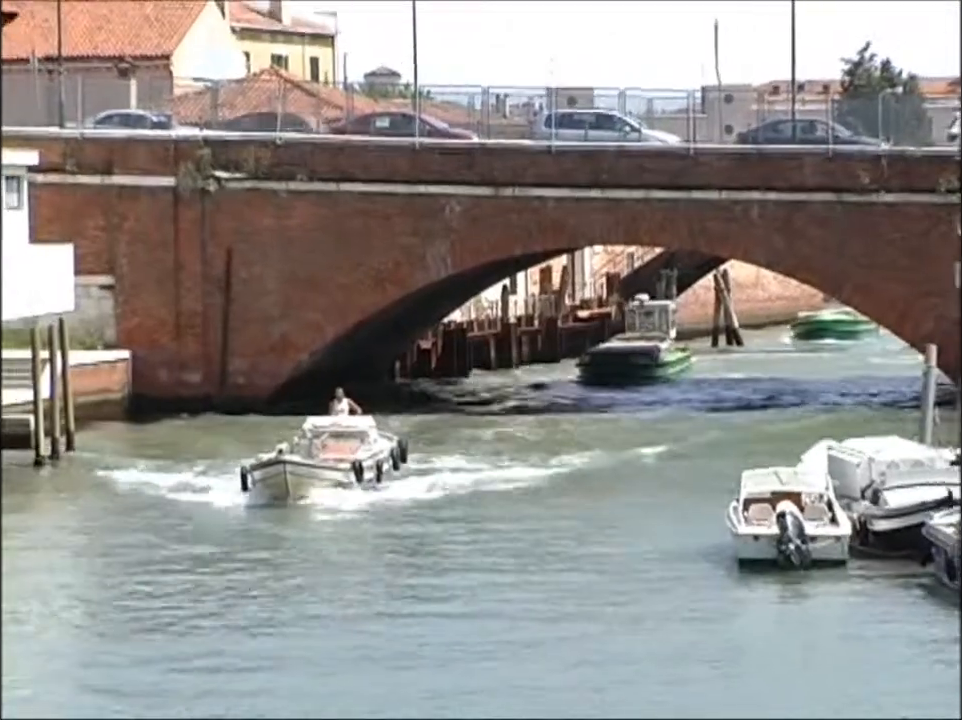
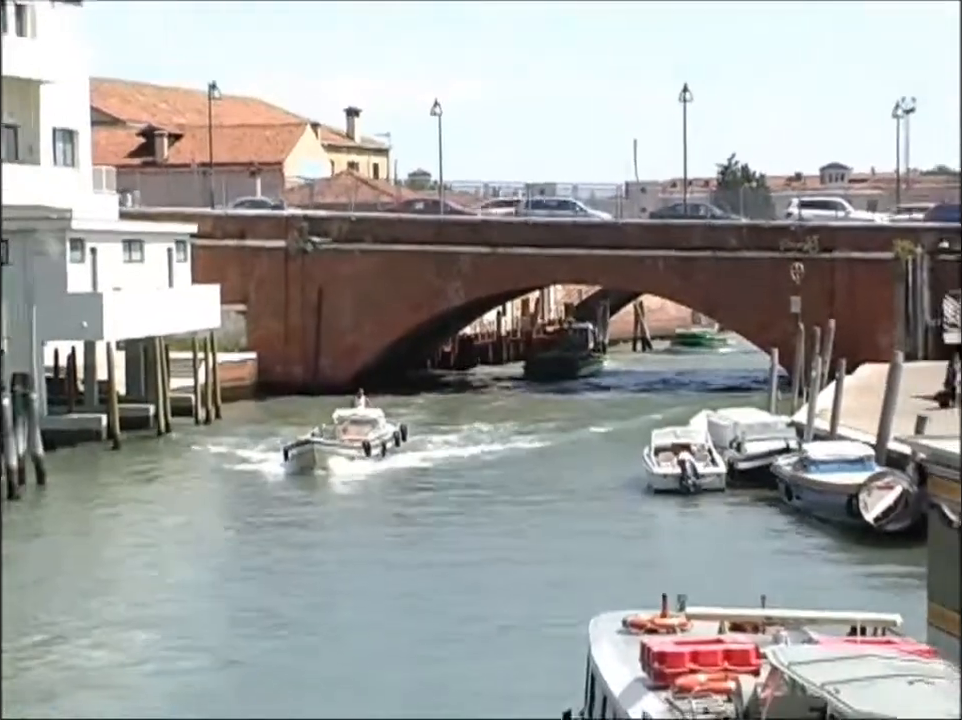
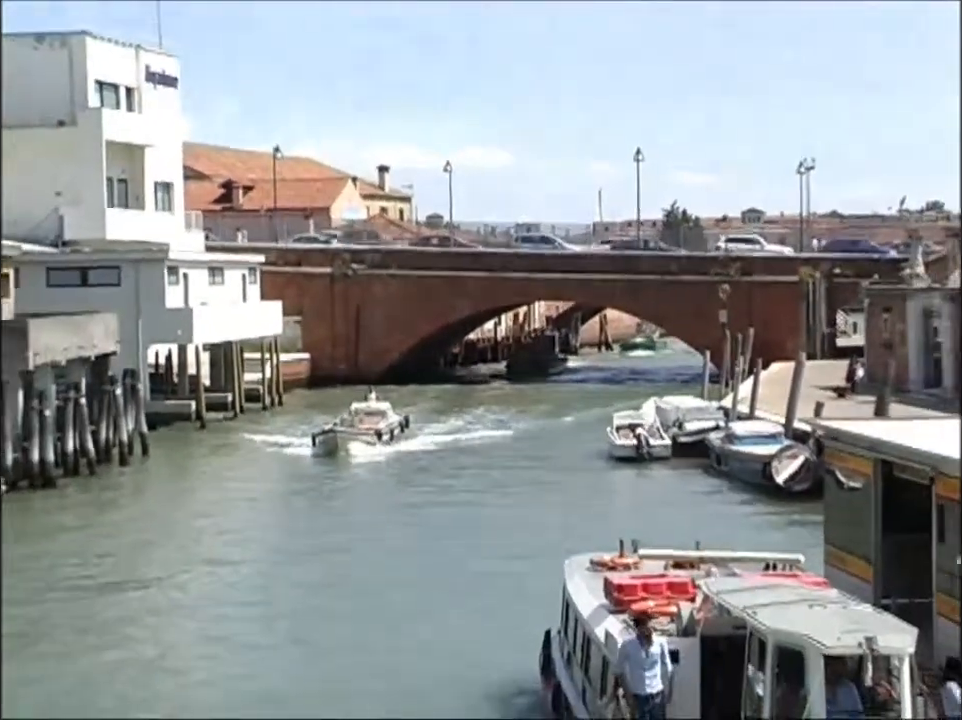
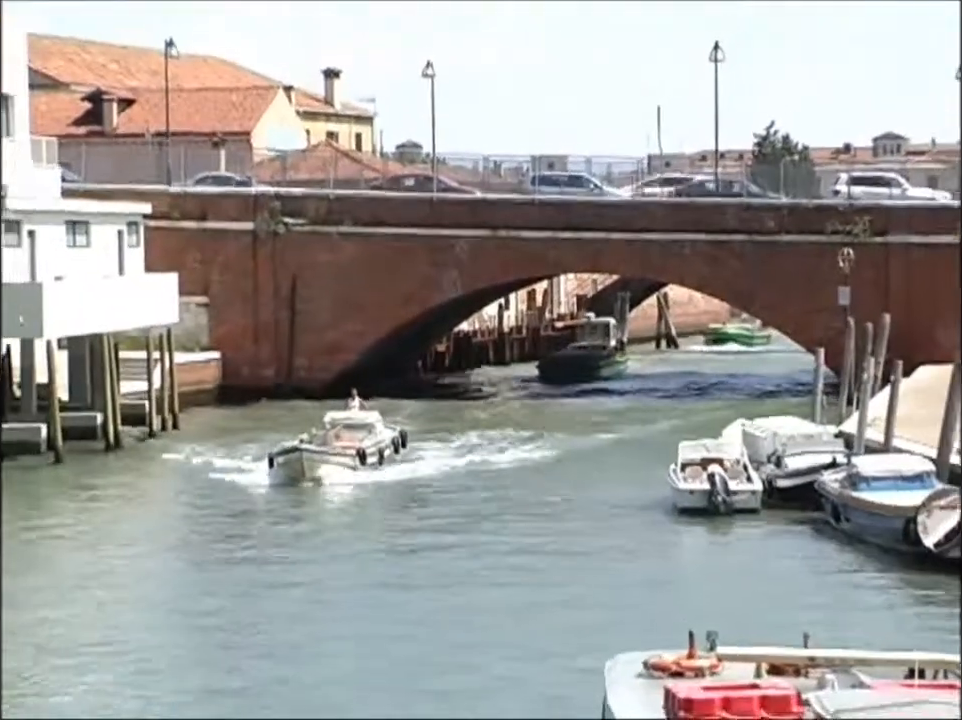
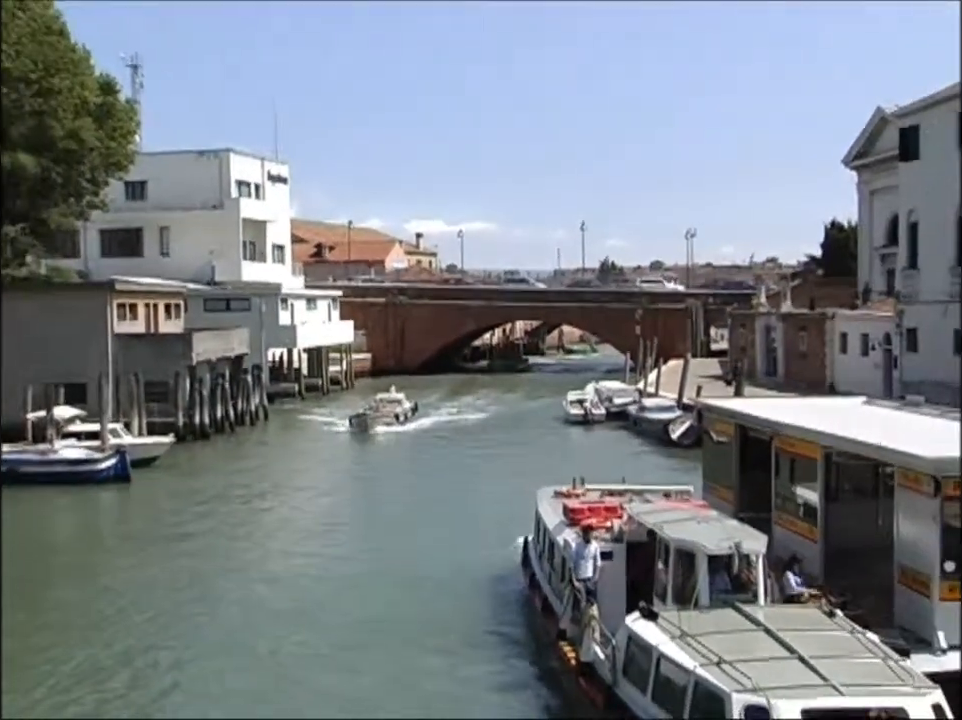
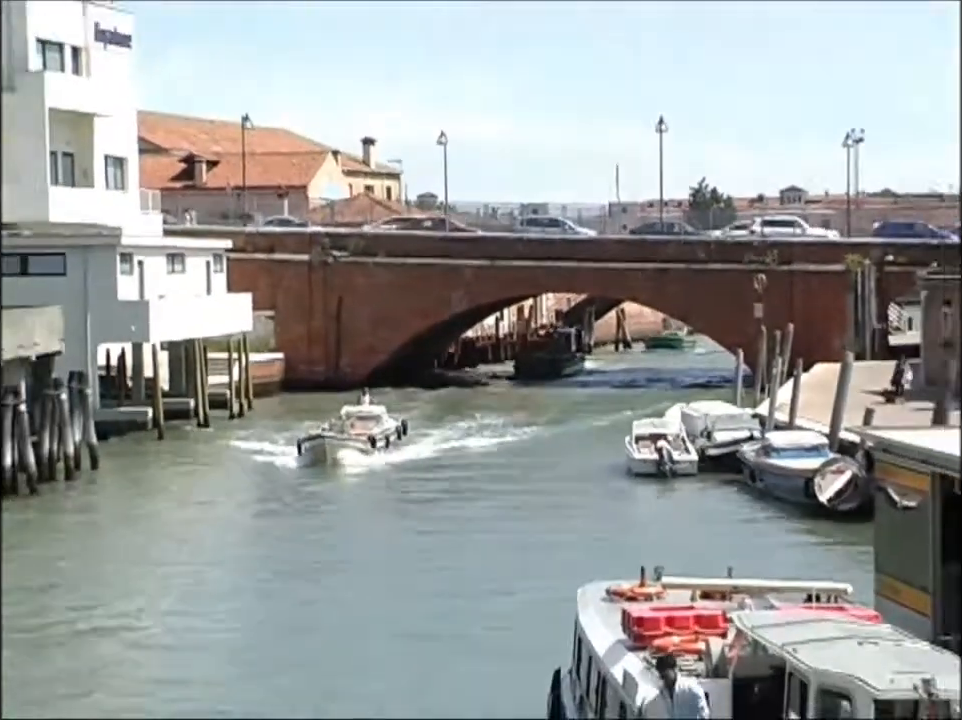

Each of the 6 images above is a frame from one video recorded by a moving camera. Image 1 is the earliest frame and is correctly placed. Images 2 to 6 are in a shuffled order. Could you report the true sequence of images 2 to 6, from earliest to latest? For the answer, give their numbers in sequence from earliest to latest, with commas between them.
4, 2, 6, 3, 5
